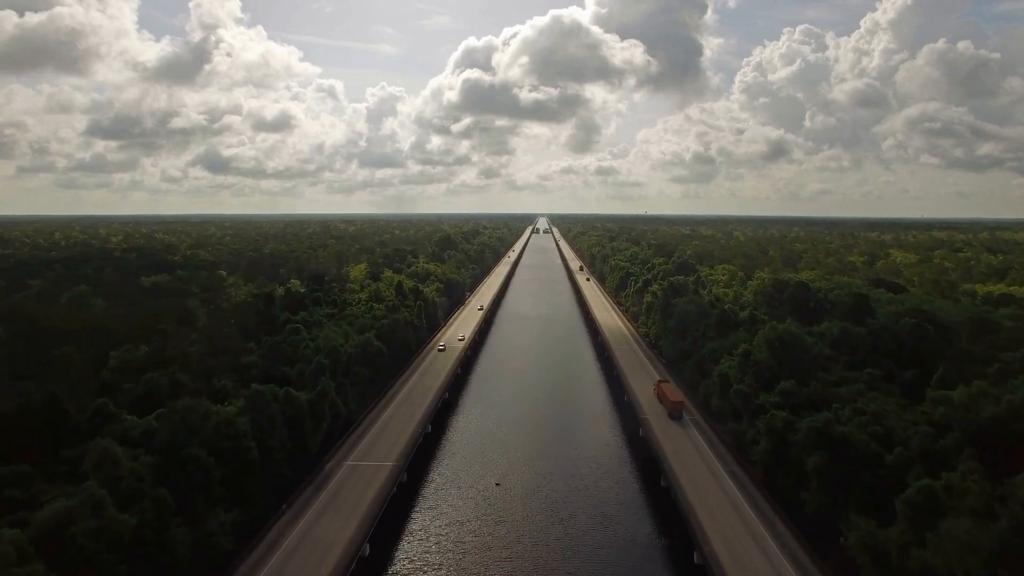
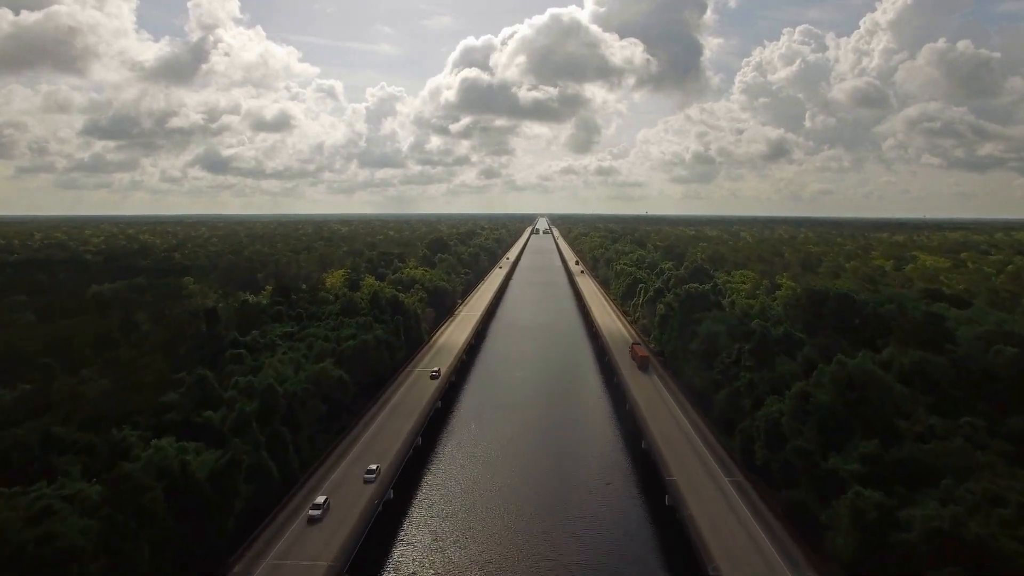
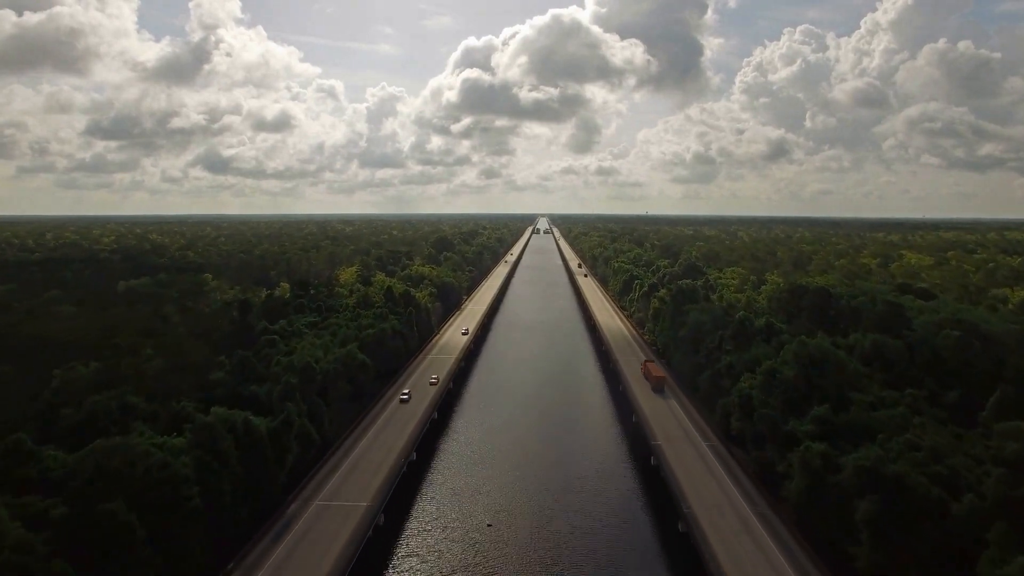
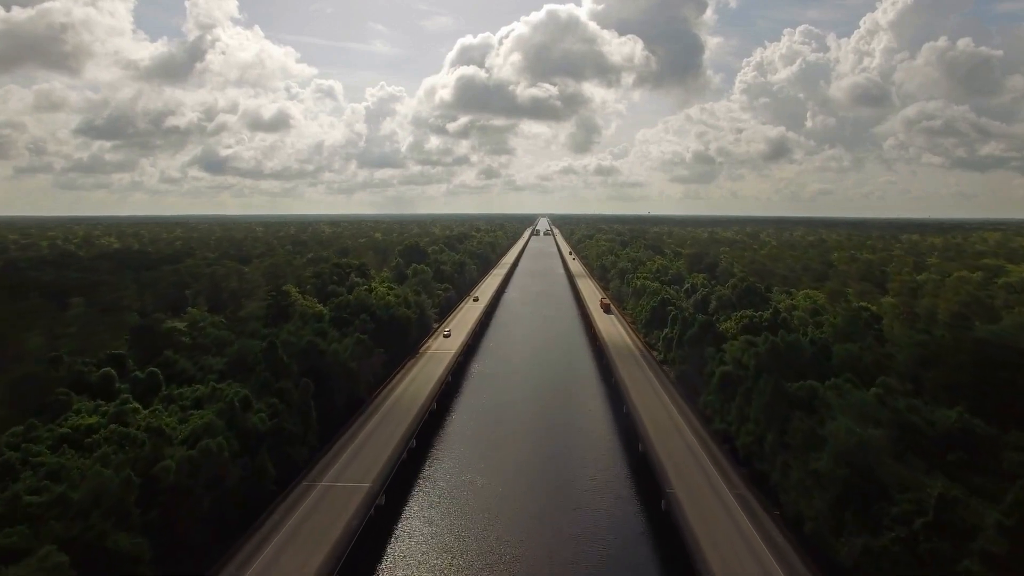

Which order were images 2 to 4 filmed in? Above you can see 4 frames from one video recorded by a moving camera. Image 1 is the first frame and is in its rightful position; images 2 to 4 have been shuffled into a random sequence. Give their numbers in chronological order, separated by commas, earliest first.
3, 2, 4
